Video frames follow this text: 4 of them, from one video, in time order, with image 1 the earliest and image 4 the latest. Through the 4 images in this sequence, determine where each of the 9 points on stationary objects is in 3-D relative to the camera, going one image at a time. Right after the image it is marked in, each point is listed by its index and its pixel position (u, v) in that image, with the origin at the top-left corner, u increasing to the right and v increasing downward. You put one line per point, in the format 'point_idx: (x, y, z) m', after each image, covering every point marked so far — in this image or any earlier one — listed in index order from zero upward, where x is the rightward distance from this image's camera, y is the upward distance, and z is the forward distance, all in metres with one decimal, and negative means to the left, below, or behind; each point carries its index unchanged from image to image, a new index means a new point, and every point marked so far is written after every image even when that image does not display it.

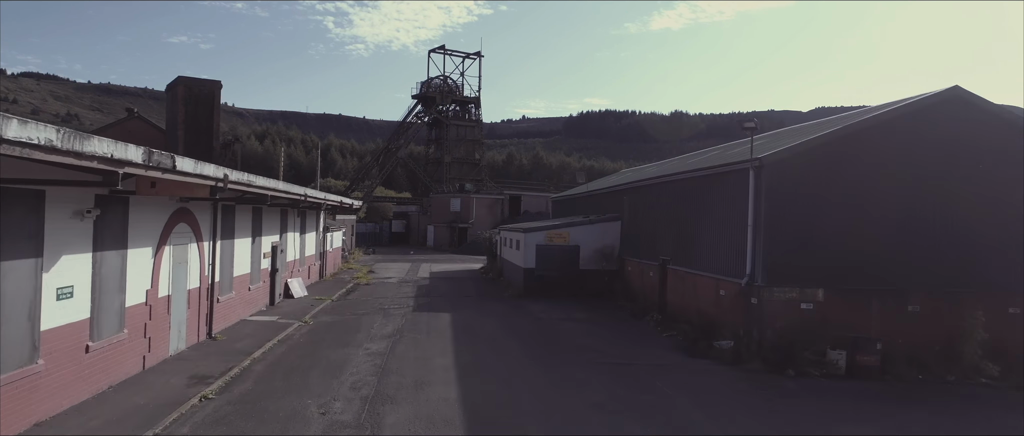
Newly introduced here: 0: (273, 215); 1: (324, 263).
0: (-4.3, 0.0, +12.8) m
1: (-5.0, -1.2, +18.6) m
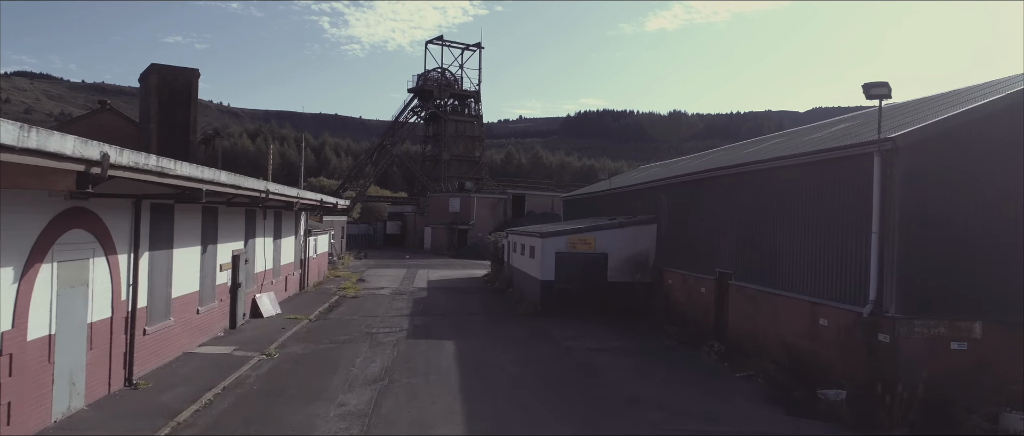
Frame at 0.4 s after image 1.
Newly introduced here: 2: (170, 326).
0: (-4.1, 0.0, +10.3) m
1: (-4.7, -1.2, +16.2) m
2: (-3.8, -1.2, +7.9) m
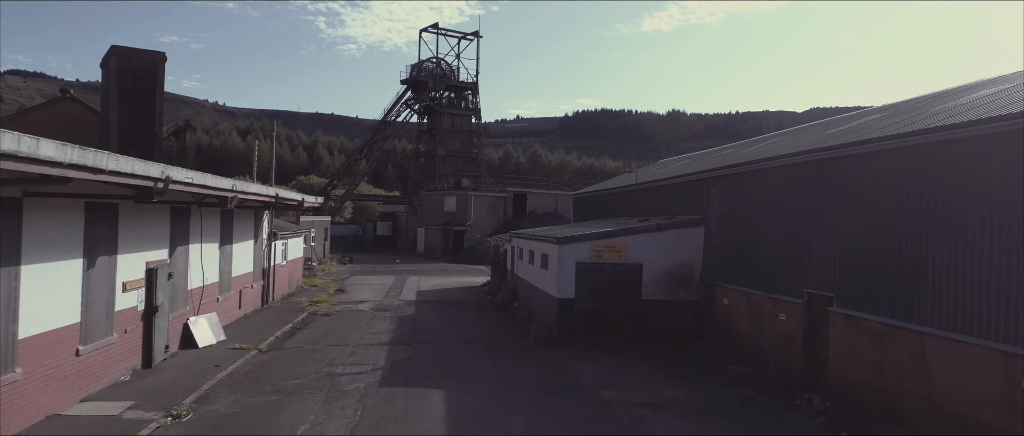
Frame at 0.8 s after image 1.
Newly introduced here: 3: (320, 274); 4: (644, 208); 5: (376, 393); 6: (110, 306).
0: (-3.9, 0.0, +7.7) m
1: (-4.6, -1.2, +13.5) m
2: (-3.7, -1.2, +5.2) m
3: (-5.4, -1.6, +19.9) m
4: (+2.4, +0.2, +12.8) m
5: (-1.3, -1.7, +6.7) m
6: (-3.8, -0.8, +6.8) m
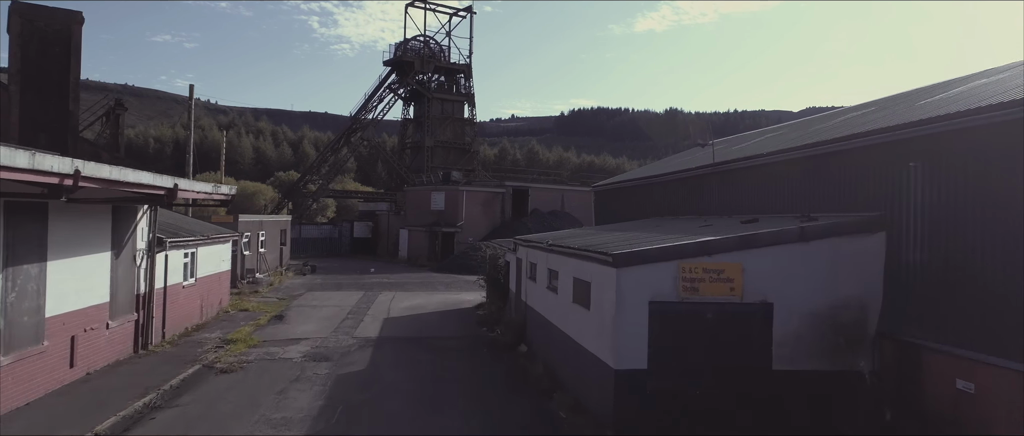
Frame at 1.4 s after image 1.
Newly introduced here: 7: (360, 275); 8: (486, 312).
0: (-3.8, 0.0, +3.1) m
1: (-4.5, -1.2, +8.9) m
2: (-3.5, -1.2, +0.7) m
3: (-5.4, -1.5, +15.3) m
4: (+2.5, +0.2, +8.3) m
5: (-1.2, -1.6, +2.2) m
6: (-3.7, -0.8, +2.2) m
7: (-4.3, -1.6, +19.8) m
8: (-0.5, -1.5, +11.8) m
